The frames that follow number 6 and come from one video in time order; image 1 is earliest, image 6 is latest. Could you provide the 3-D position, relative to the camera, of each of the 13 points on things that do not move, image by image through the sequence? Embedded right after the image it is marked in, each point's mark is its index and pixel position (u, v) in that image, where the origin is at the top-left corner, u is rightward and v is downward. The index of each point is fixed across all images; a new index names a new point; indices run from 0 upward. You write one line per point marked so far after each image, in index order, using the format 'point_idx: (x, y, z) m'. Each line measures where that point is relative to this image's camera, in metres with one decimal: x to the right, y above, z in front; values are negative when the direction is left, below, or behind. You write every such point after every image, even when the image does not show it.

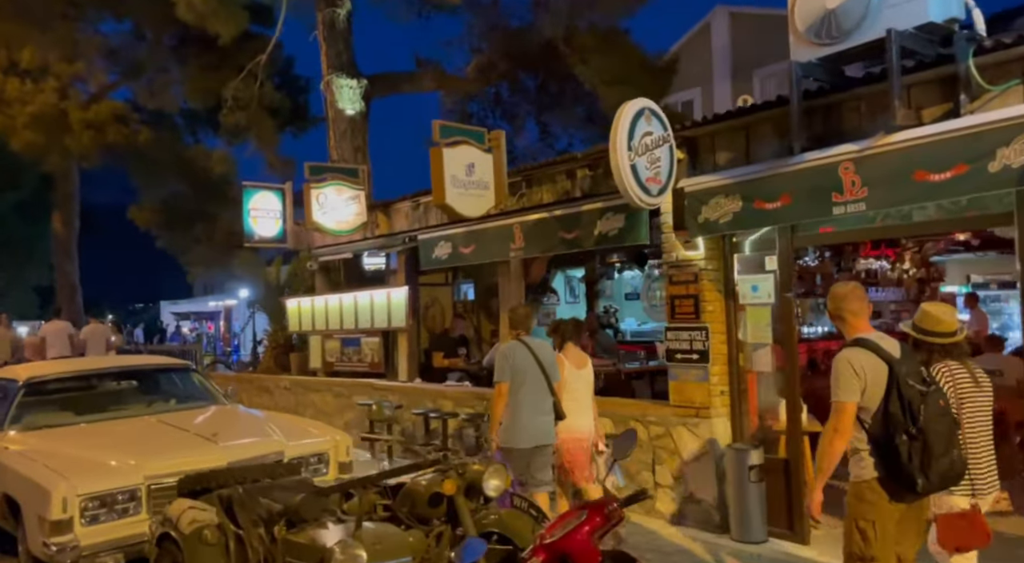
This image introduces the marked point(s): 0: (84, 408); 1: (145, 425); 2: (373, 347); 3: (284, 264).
0: (-4.4, -1.3, +7.7) m
1: (-3.4, -1.4, +7.1) m
2: (-2.0, -1.0, +10.9) m
3: (-4.7, +0.3, +15.3) m
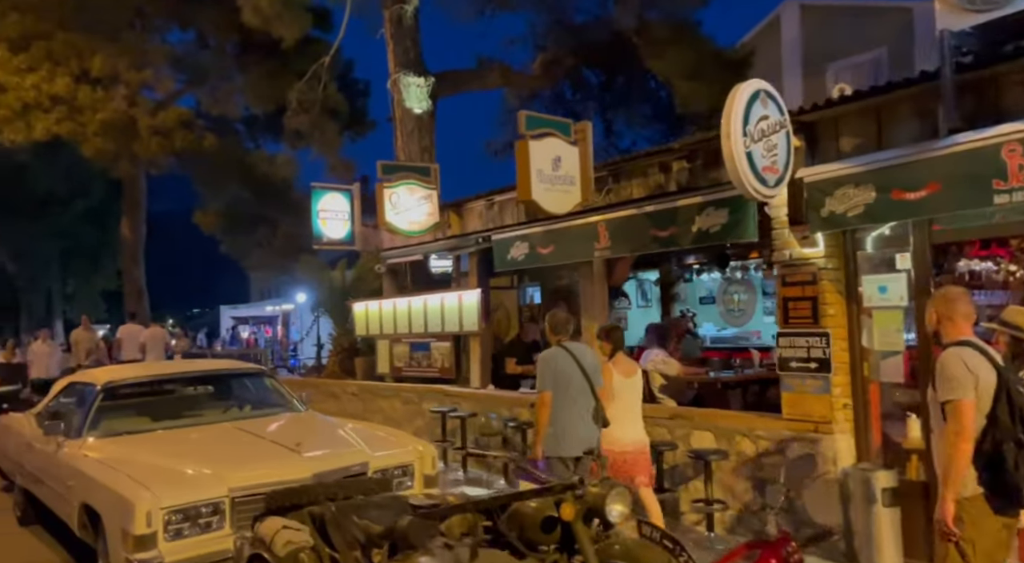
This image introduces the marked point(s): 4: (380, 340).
0: (-3.5, -1.4, +7.6) m
1: (-2.6, -1.4, +6.9) m
2: (-1.0, -1.0, +10.6) m
3: (-3.3, +0.3, +15.1) m
4: (-2.1, -0.9, +11.8) m
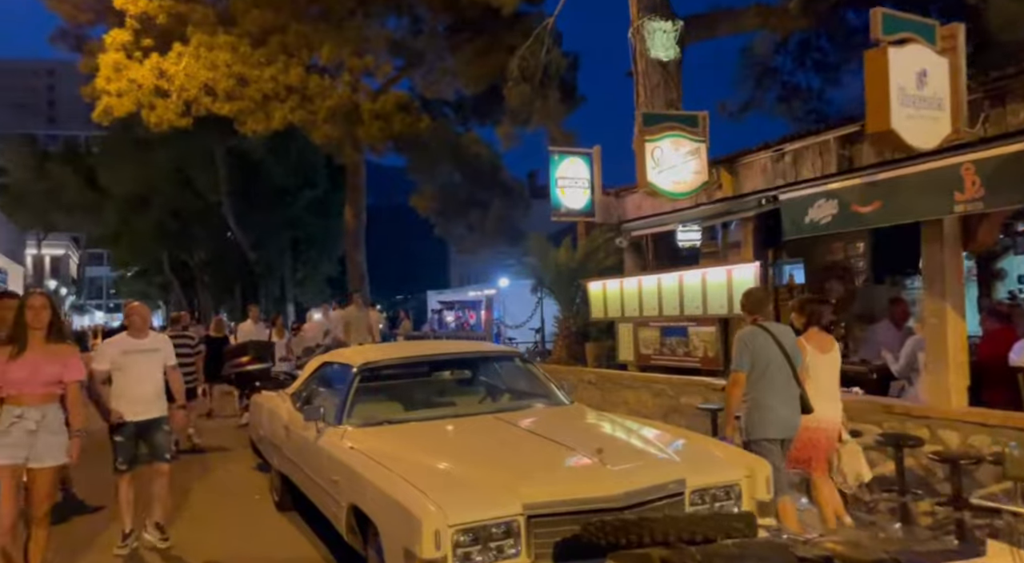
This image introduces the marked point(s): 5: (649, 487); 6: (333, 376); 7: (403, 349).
0: (-0.9, -1.1, +6.8) m
1: (-0.2, -1.2, +5.9) m
2: (+2.3, -0.7, +9.1) m
3: (+1.2, +0.7, +14.0) m
4: (+1.6, -0.6, +10.5) m
5: (+0.8, -1.1, +4.1) m
6: (-1.7, -0.9, +7.2) m
7: (-1.1, -0.6, +7.1) m
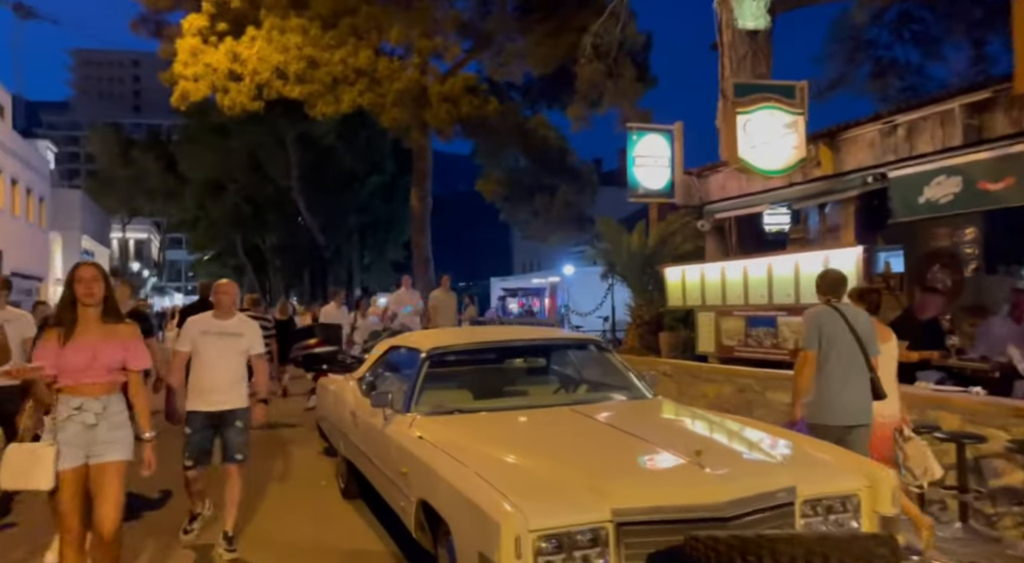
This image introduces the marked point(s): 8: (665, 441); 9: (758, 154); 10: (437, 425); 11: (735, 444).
0: (-0.2, -0.9, +6.4) m
1: (+0.4, -1.0, +5.5) m
2: (+3.2, -0.5, +8.4) m
3: (+2.5, +0.9, +13.4) m
4: (+2.5, -0.4, +9.9) m
5: (+1.2, -1.0, +3.6) m
6: (-1.0, -0.7, +6.9) m
7: (-0.4, -0.5, +6.7) m
8: (+1.0, -1.0, +4.8) m
9: (+2.3, +1.2, +7.1) m
10: (-0.6, -1.0, +5.5) m
11: (+1.4, -1.0, +4.7) m
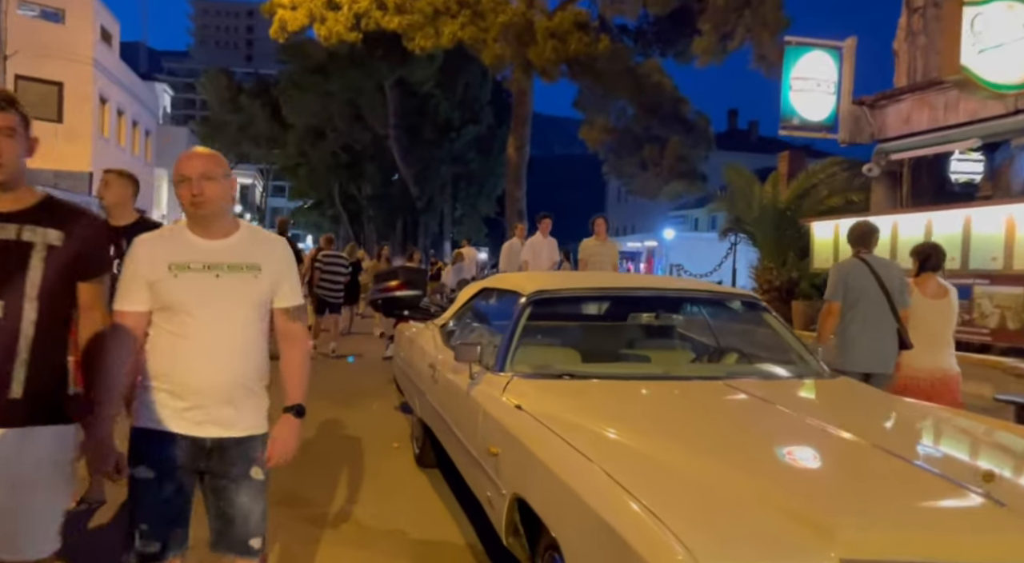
0: (+0.6, -0.4, +5.0) m
1: (+1.1, -0.6, +4.0) m
2: (+4.2, -0.2, +6.6) m
3: (+4.2, +1.5, +11.6) m
4: (+3.8, +0.1, +8.1) m
5: (+1.7, -0.8, +2.1) m
6: (-0.1, -0.2, +5.5) m
7: (+0.5, 0.0, +5.3) m
8: (+1.6, -0.7, +3.3) m
9: (+3.3, +1.5, +5.2) m
10: (+0.1, -0.6, +4.1) m
11: (+2.0, -0.7, +3.1) m
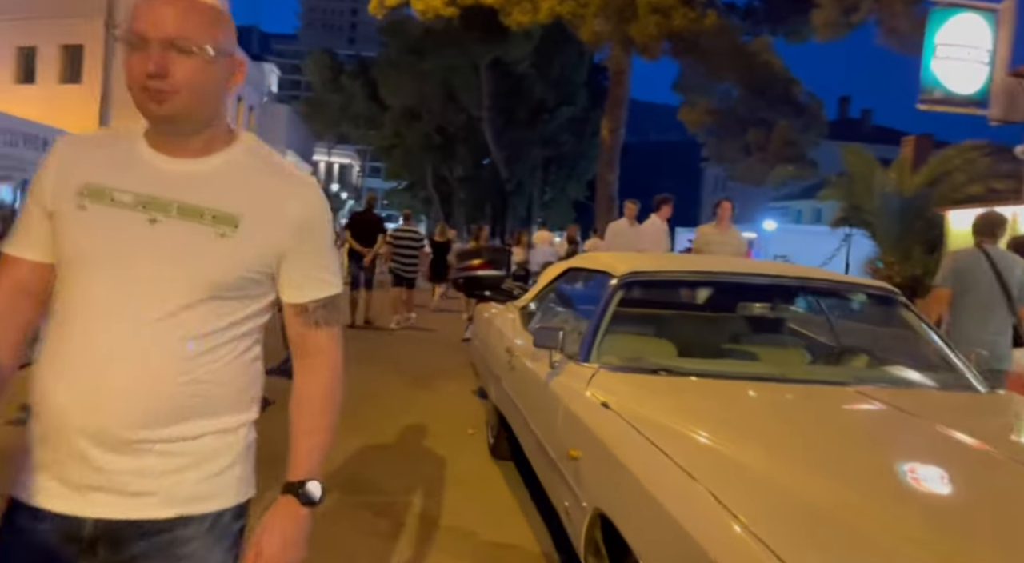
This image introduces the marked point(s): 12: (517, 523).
0: (+1.1, -0.3, +4.3) m
1: (+1.4, -0.6, +3.3) m
2: (+4.9, -0.2, +5.5) m
3: (+5.5, +1.6, +10.4) m
4: (+4.6, +0.1, +7.1) m
5: (+1.8, -0.8, +1.3) m
6: (+0.5, 0.0, +4.9) m
7: (+1.1, +0.1, +4.7) m
8: (+1.9, -0.7, +2.5) m
9: (+3.9, +1.5, +4.2) m
10: (+0.5, -0.5, +3.5) m
11: (+2.2, -0.7, +2.3) m
12: (0.0, -1.4, +4.6) m
